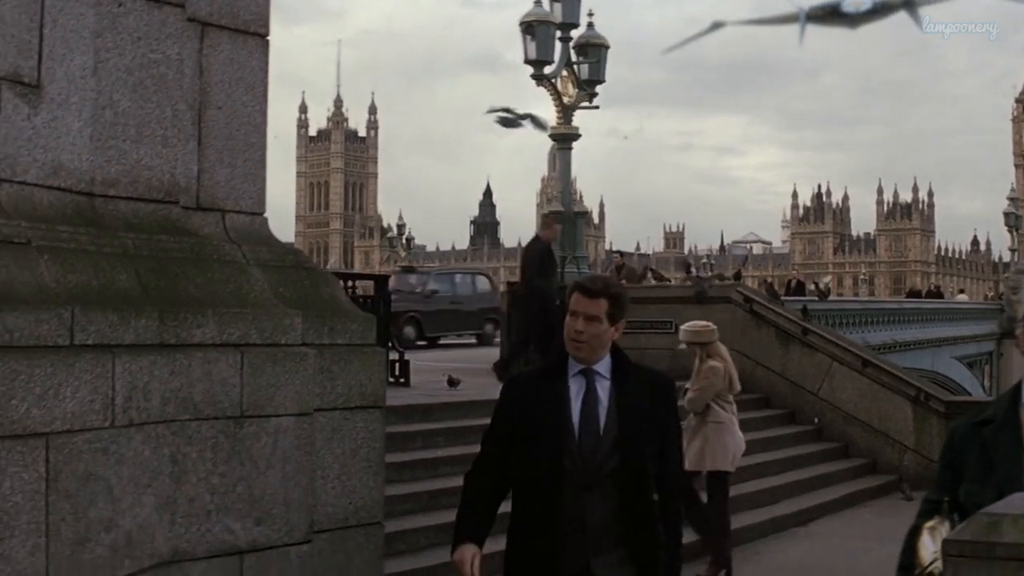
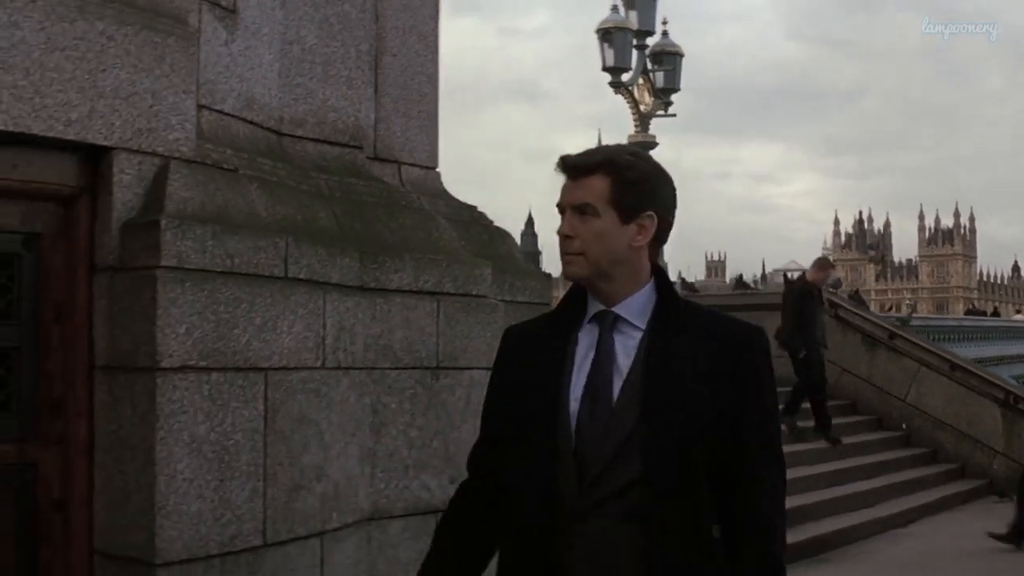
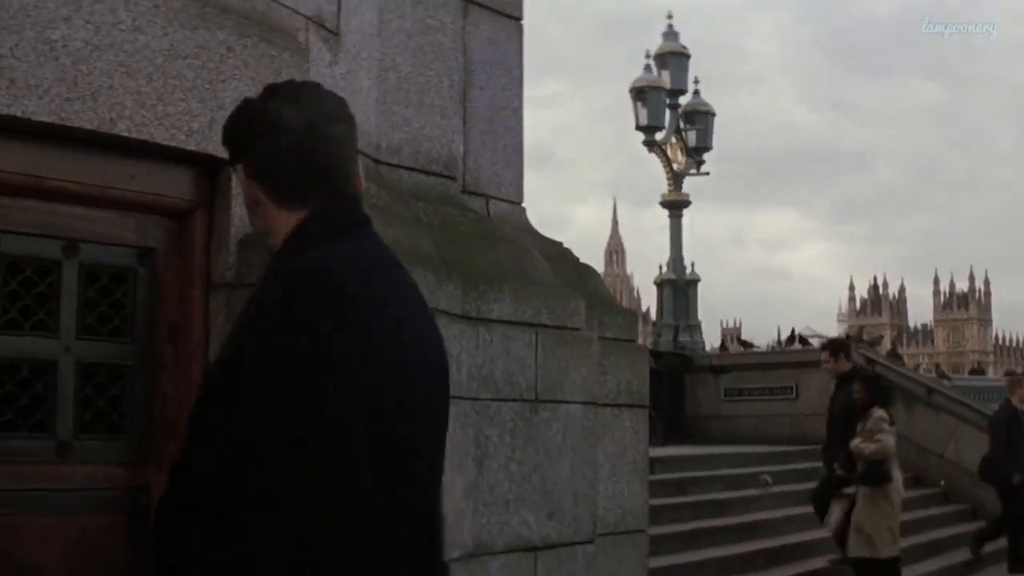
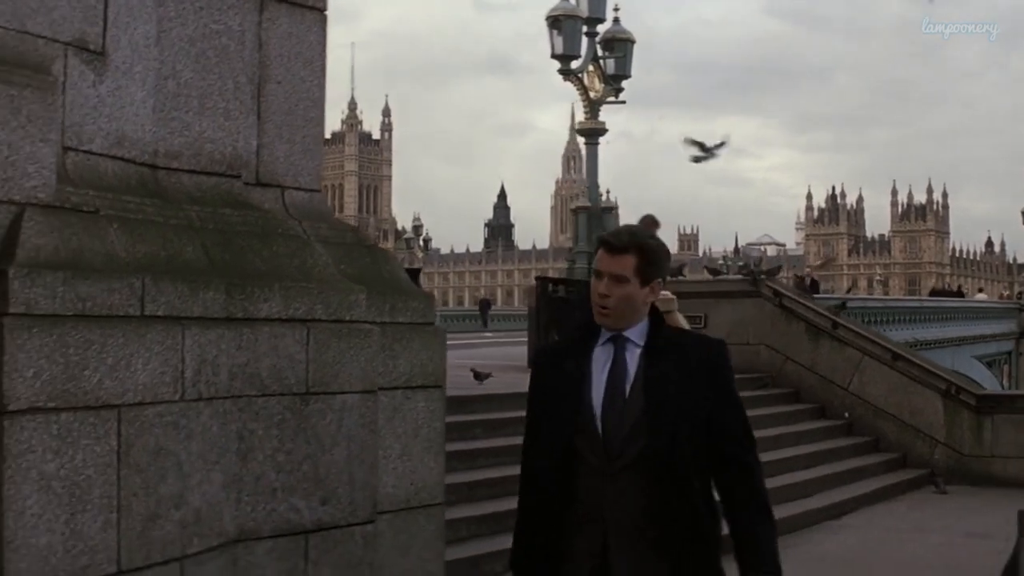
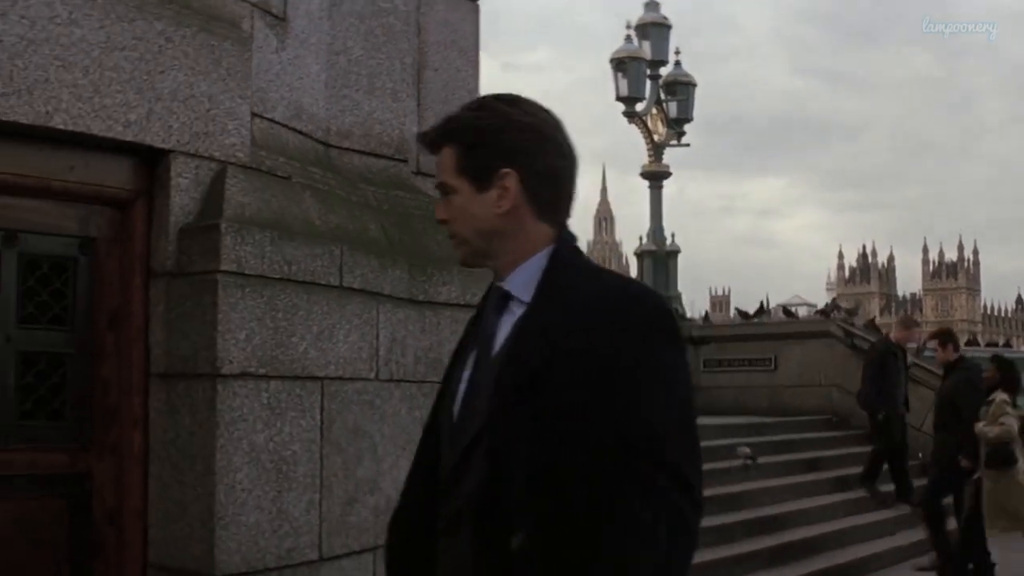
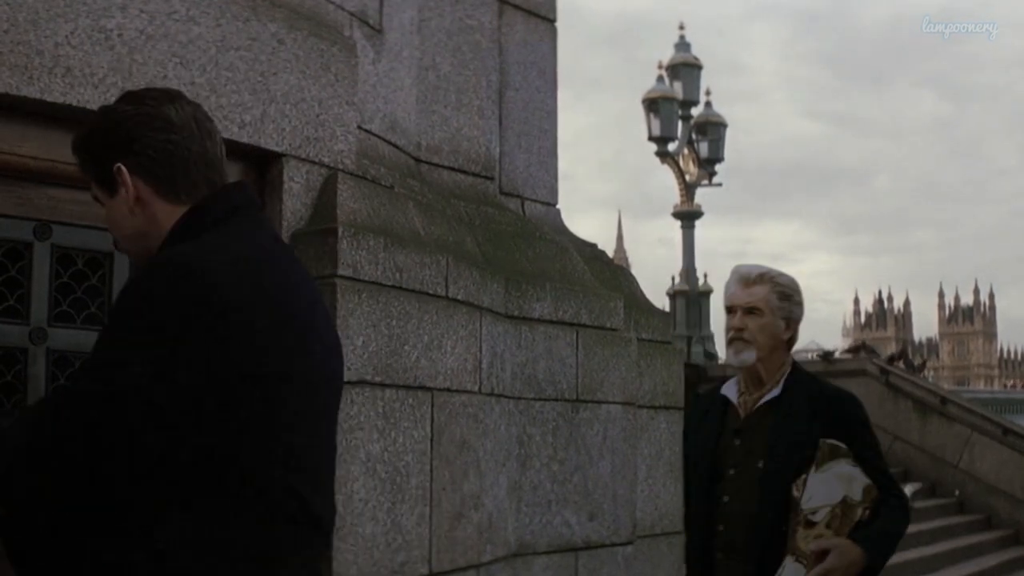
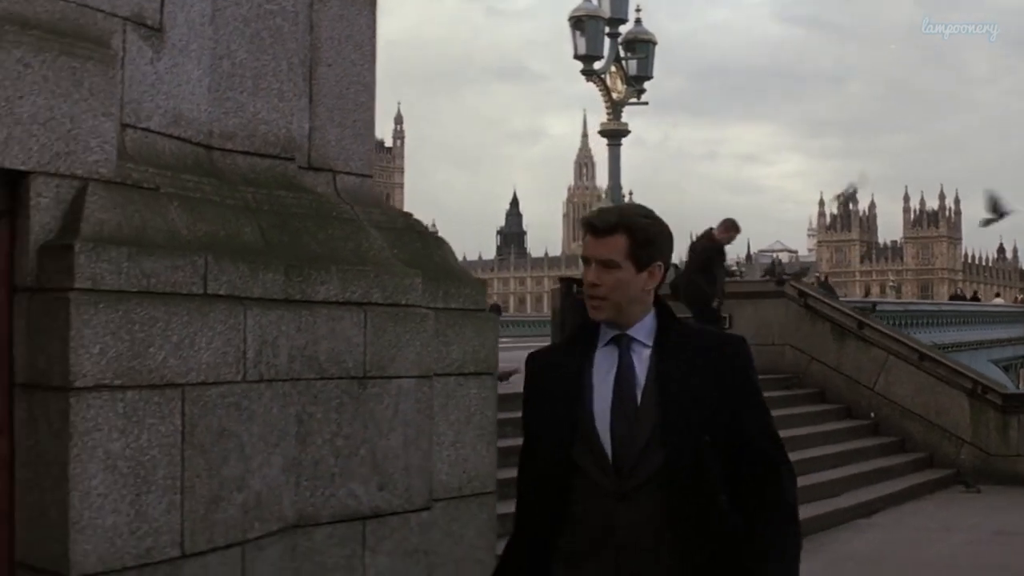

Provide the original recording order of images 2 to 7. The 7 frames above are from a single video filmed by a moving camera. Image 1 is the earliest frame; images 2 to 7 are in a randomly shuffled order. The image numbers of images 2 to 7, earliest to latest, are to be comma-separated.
4, 7, 2, 5, 3, 6
